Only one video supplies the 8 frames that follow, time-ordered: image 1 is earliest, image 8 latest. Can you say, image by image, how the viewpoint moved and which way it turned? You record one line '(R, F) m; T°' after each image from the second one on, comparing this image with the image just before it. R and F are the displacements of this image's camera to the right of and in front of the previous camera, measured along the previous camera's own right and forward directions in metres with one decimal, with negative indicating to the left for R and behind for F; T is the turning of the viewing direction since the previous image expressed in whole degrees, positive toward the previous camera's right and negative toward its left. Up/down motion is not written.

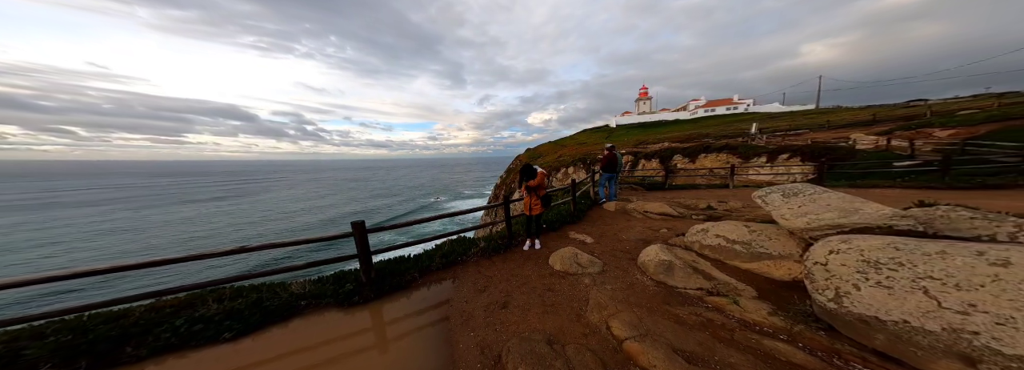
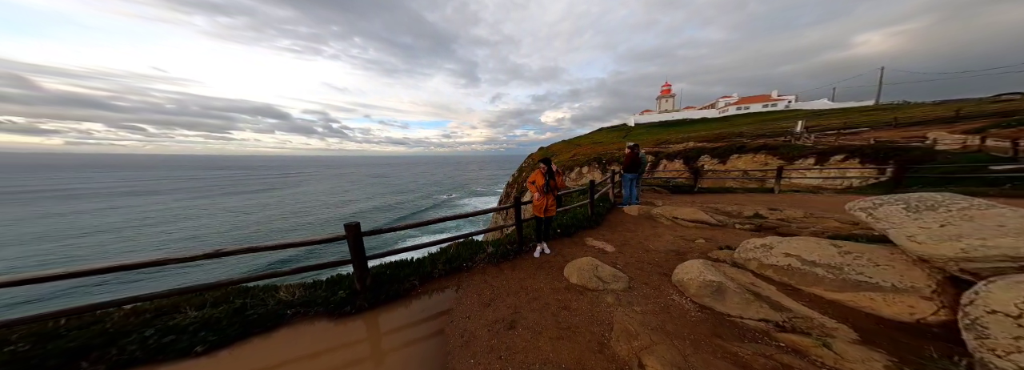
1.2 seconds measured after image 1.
(0.0, +0.7) m; -4°
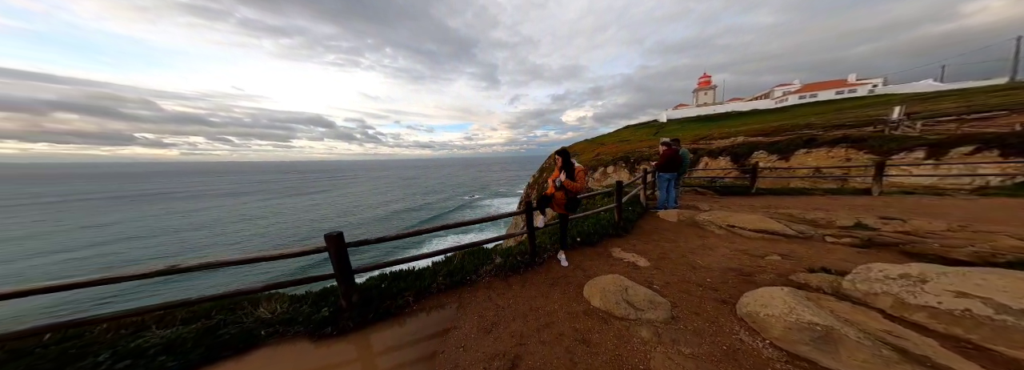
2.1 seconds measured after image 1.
(+0.3, +0.8) m; -7°
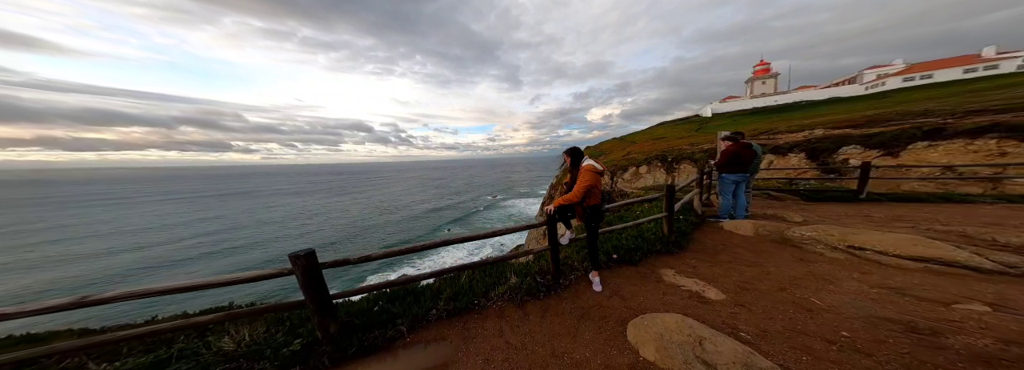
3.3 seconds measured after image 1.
(+0.1, +1.0) m; -7°
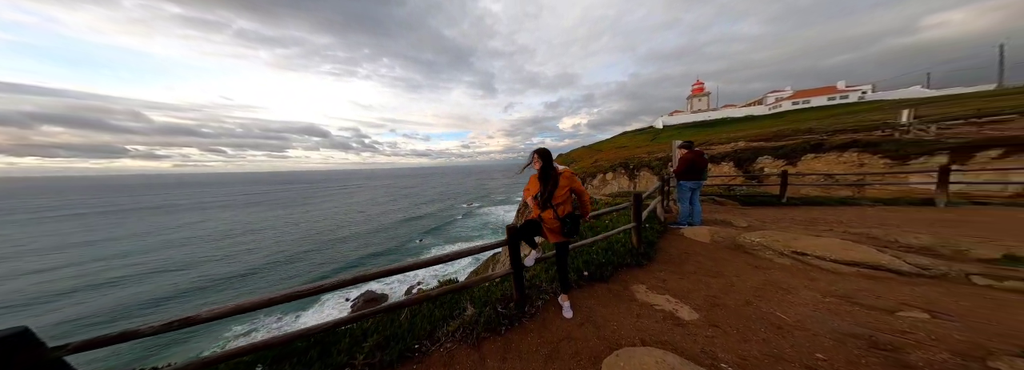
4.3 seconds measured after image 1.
(+0.1, +0.6) m; +9°
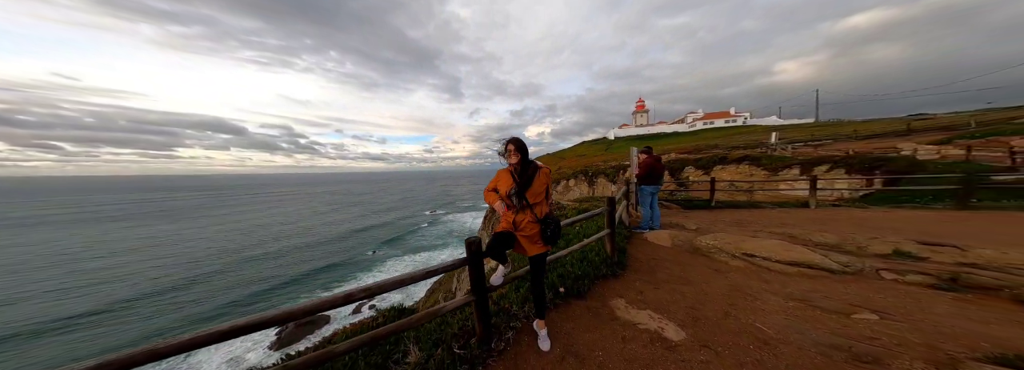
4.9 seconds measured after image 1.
(-0.2, +0.7) m; +12°
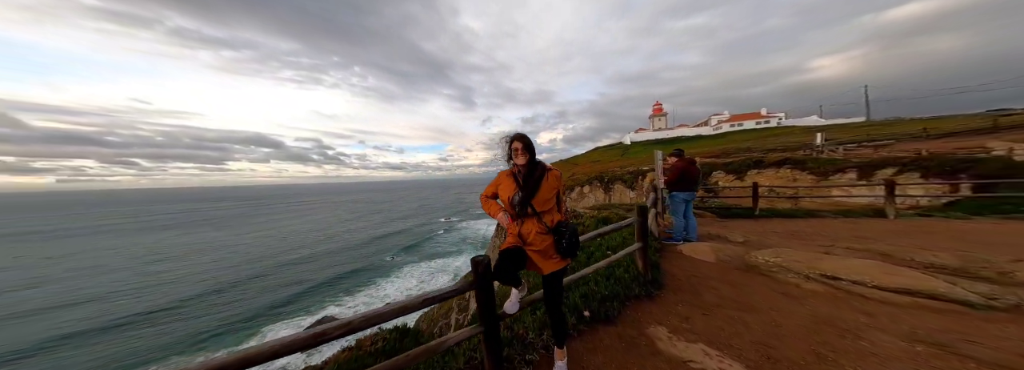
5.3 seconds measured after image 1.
(0.0, +0.5) m; -4°
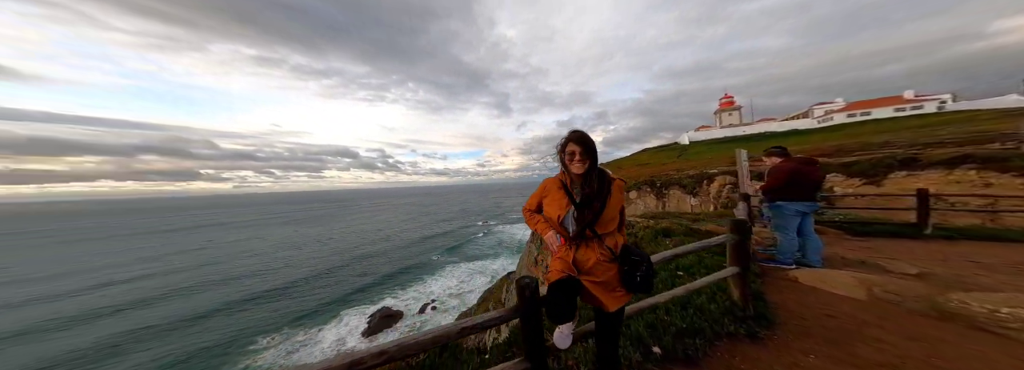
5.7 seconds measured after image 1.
(+0.1, +0.6) m; -12°
